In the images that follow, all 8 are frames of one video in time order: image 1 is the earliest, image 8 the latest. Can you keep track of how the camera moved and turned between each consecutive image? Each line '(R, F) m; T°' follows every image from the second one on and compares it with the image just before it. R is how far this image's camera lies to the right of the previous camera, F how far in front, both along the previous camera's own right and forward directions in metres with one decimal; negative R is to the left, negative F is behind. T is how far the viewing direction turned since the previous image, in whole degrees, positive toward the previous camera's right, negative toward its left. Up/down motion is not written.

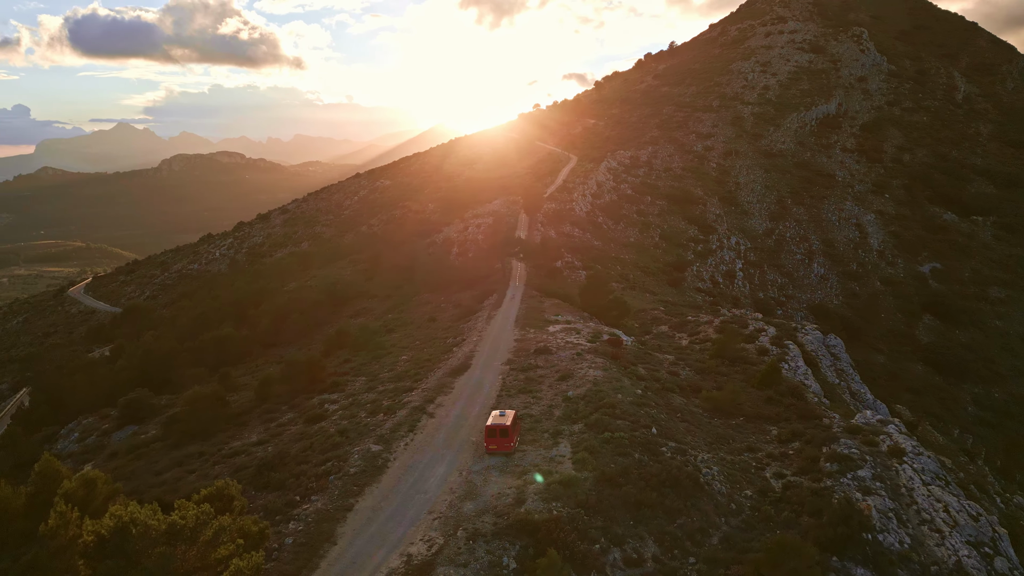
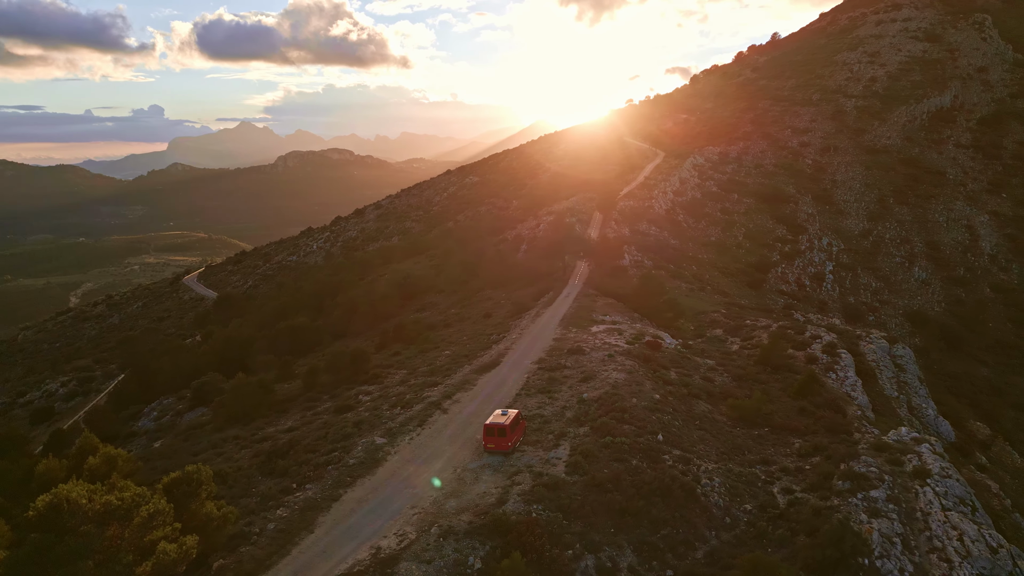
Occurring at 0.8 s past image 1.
(+2.3, +0.2) m; -7°
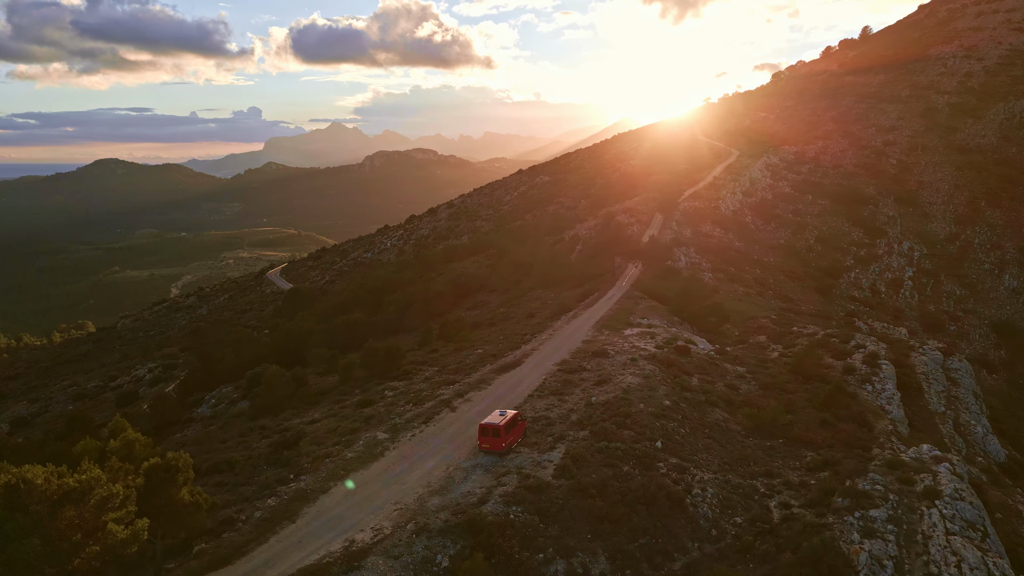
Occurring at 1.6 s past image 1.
(+2.0, +0.1) m; -6°
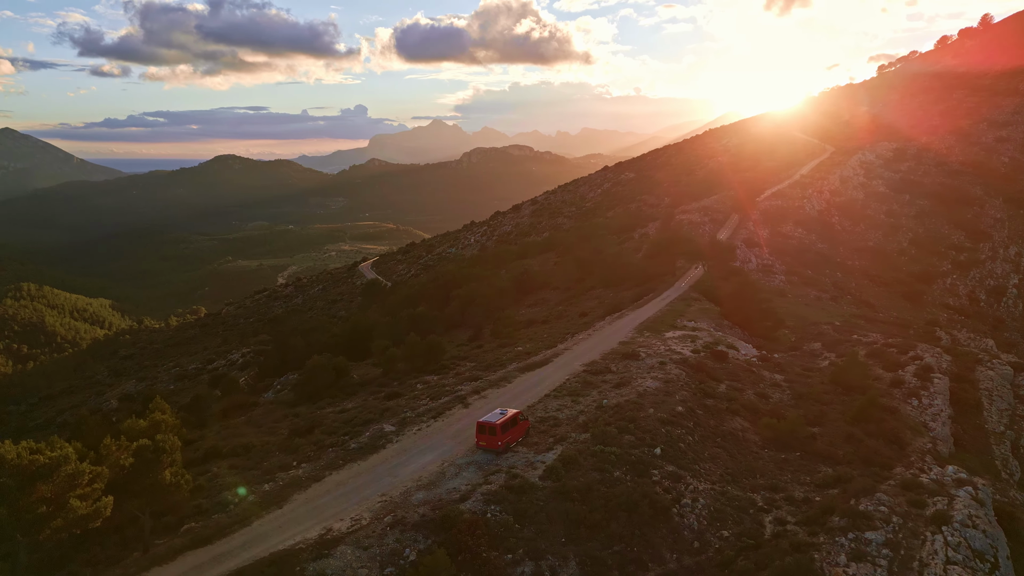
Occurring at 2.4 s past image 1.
(+2.3, +0.1) m; -7°
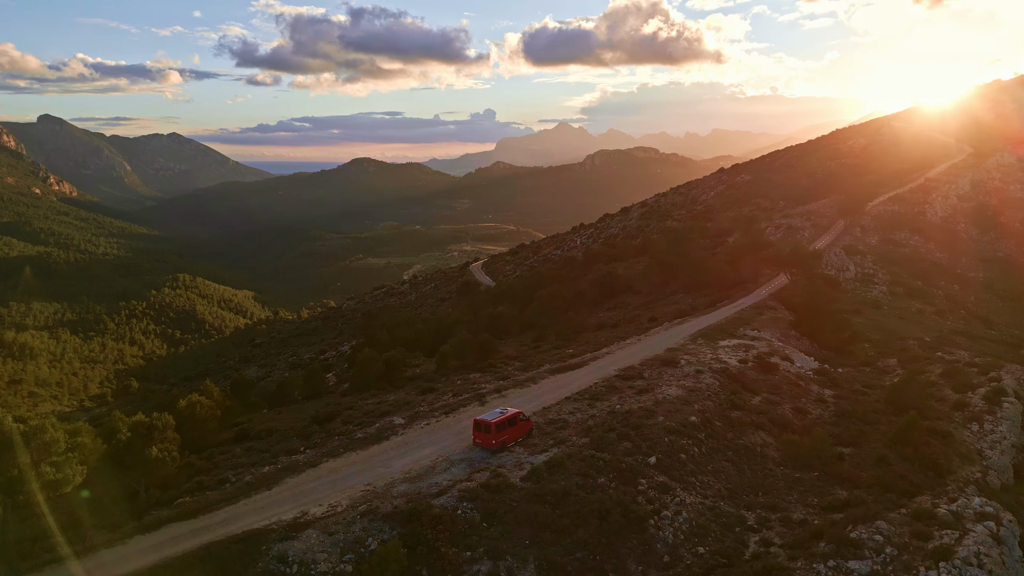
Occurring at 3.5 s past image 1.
(+3.0, +0.3) m; -9°
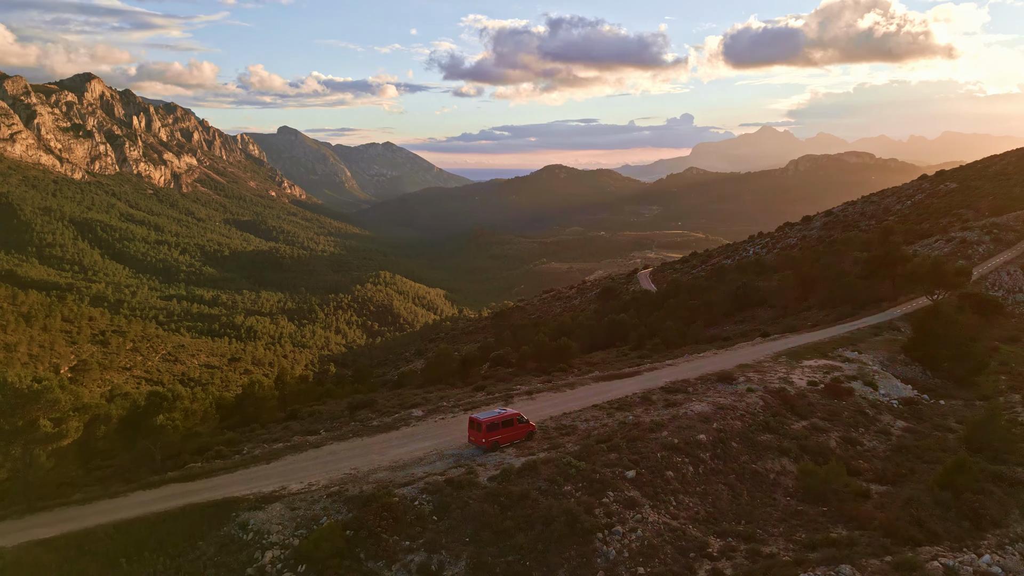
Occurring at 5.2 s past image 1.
(+4.7, +0.4) m; -14°
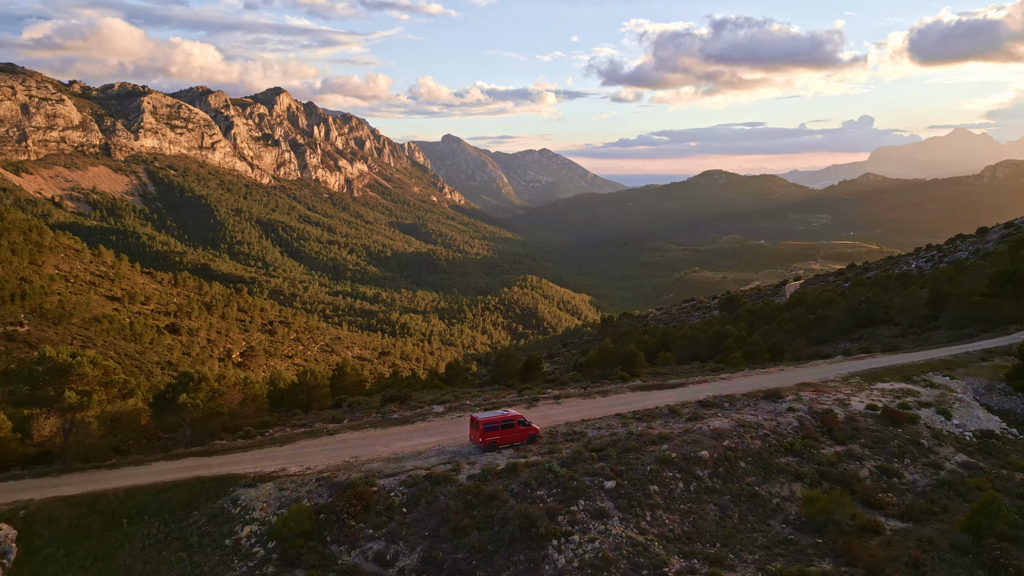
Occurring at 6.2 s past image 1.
(+3.7, +0.2) m; -11°
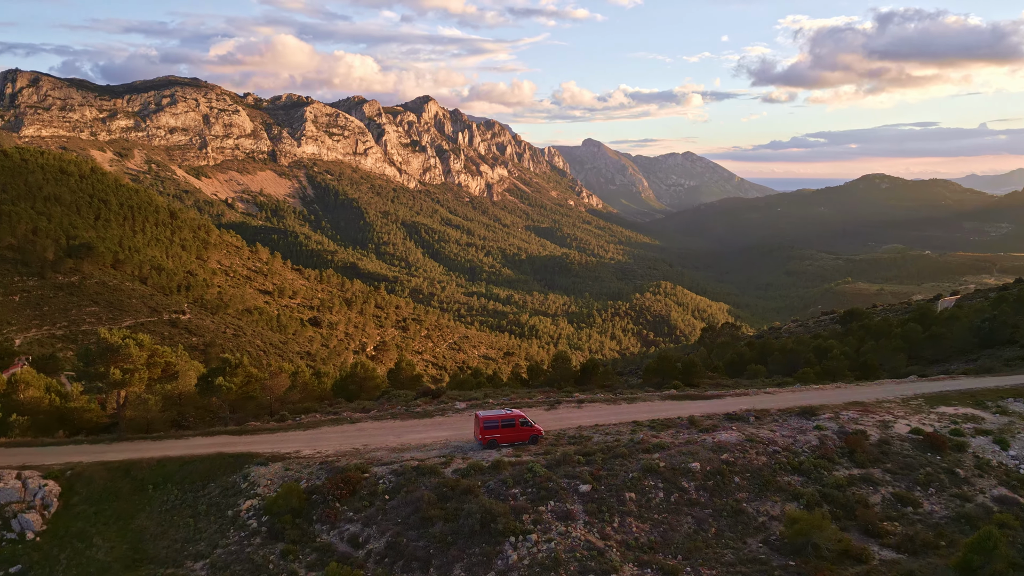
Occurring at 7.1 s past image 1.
(+3.5, -0.3) m; -10°
